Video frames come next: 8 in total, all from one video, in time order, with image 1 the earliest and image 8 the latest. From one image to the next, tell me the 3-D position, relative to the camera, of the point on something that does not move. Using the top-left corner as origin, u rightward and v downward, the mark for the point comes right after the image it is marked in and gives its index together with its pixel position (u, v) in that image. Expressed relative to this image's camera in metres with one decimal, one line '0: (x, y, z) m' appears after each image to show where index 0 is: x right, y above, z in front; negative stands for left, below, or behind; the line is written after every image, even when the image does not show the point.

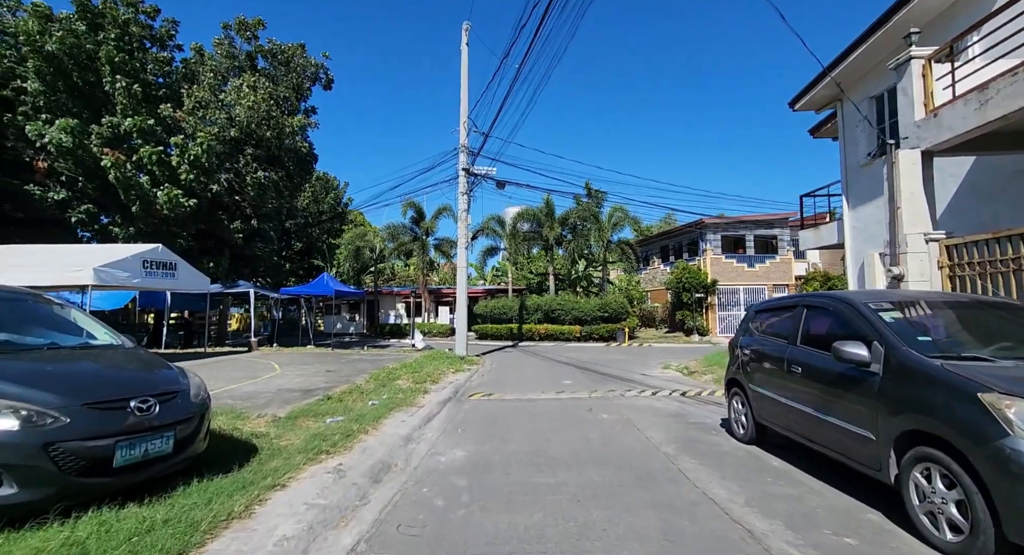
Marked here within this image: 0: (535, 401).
0: (+0.5, -2.6, +10.0) m
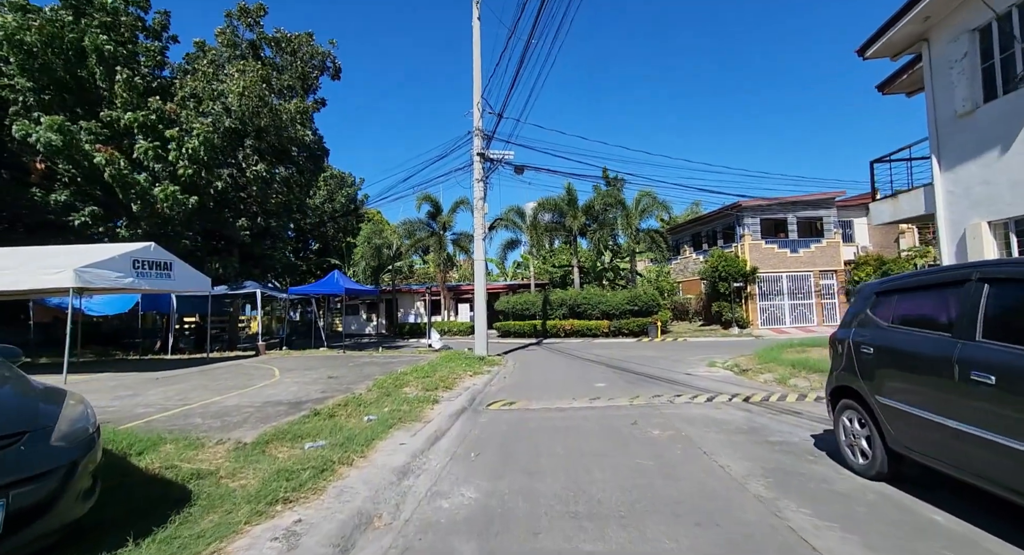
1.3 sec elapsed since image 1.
0: (+0.9, -2.3, +8.3) m
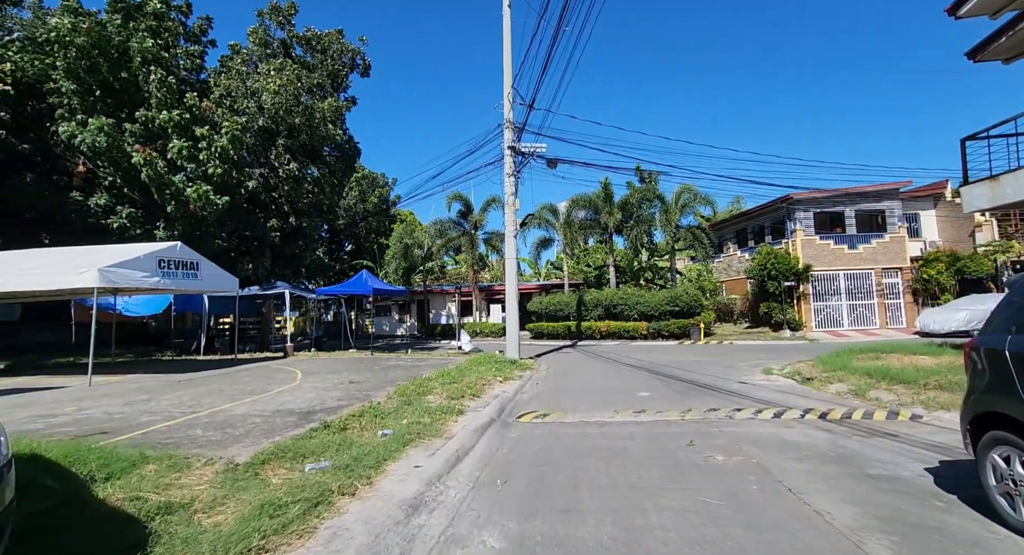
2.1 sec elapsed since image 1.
0: (+1.4, -2.3, +7.2) m
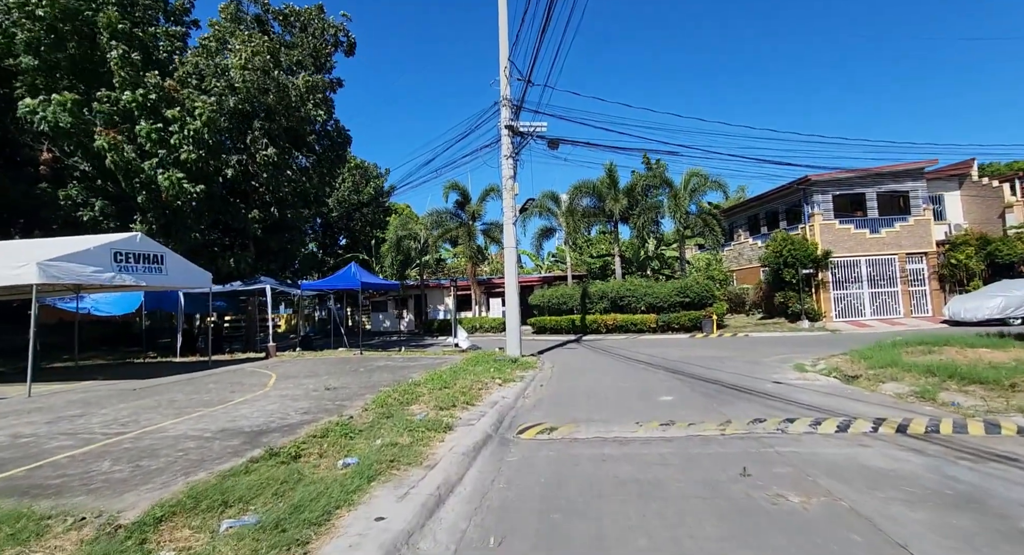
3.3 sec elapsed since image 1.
0: (+1.4, -2.0, +5.8) m
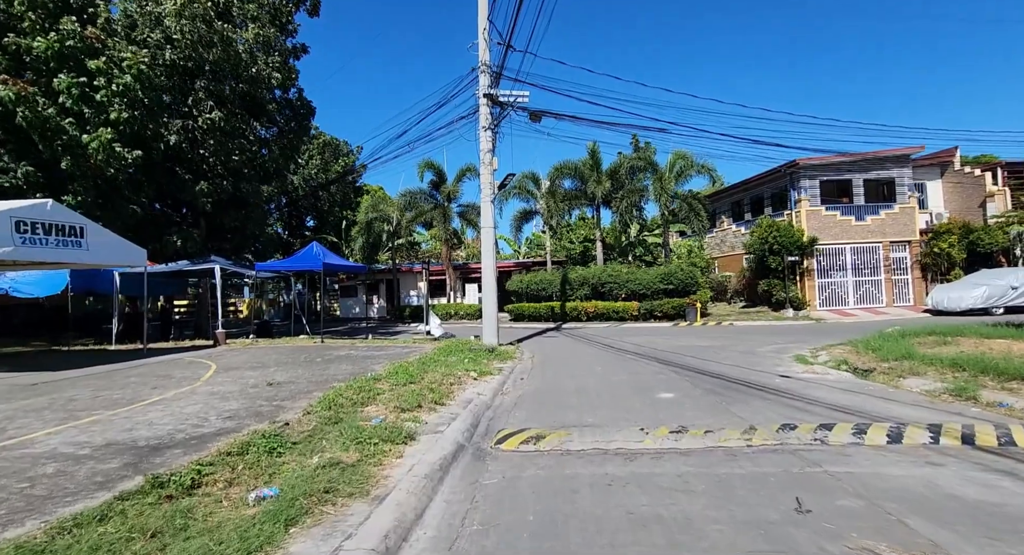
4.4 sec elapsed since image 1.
0: (+1.2, -1.8, +4.6) m
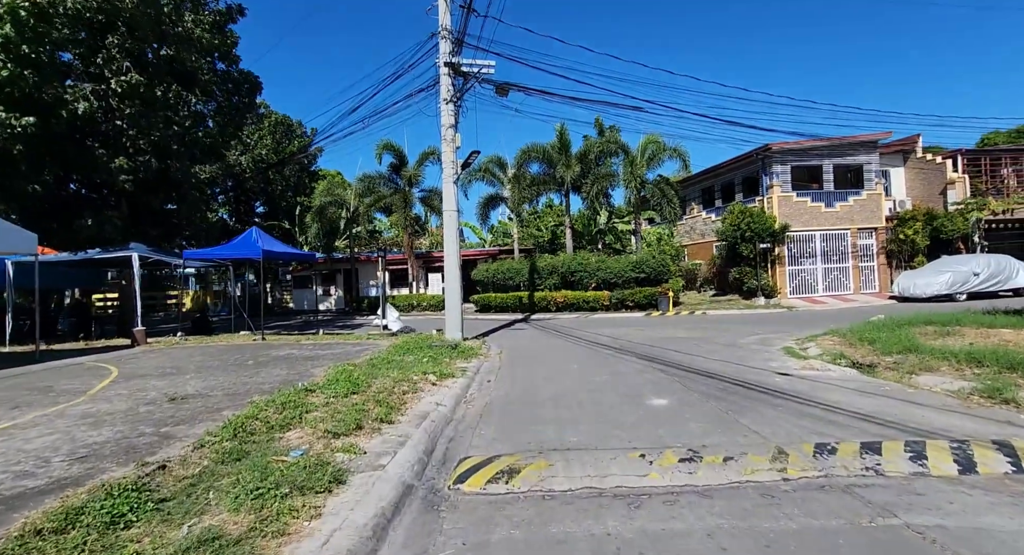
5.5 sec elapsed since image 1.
0: (+1.0, -1.7, +3.3) m
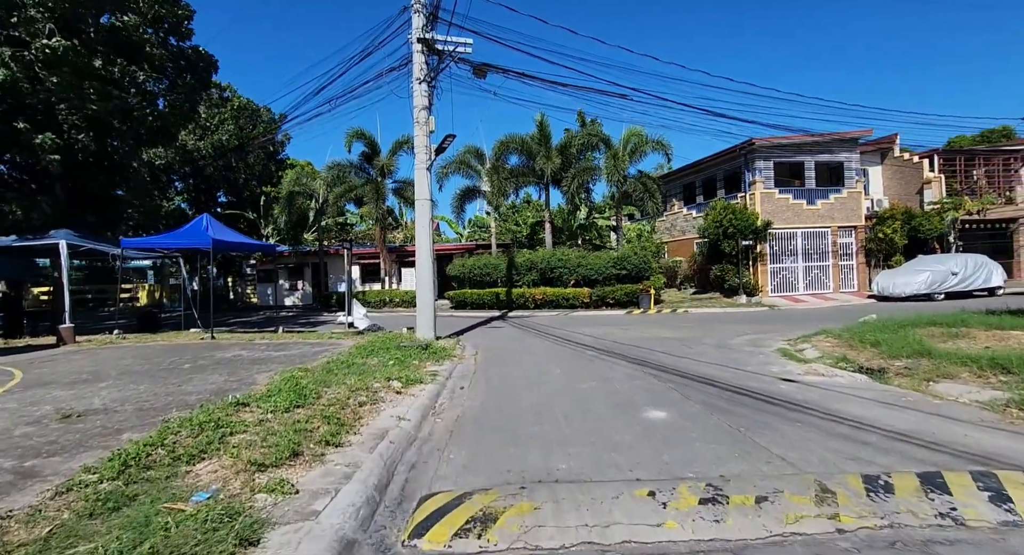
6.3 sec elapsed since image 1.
0: (+0.8, -1.6, +2.4) m
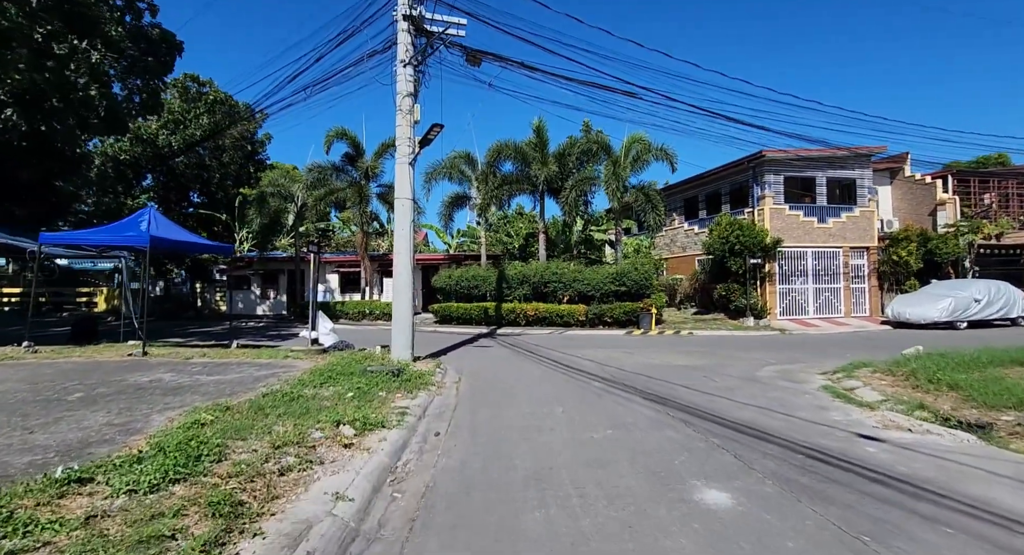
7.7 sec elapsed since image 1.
0: (+0.9, -1.6, +0.5) m
